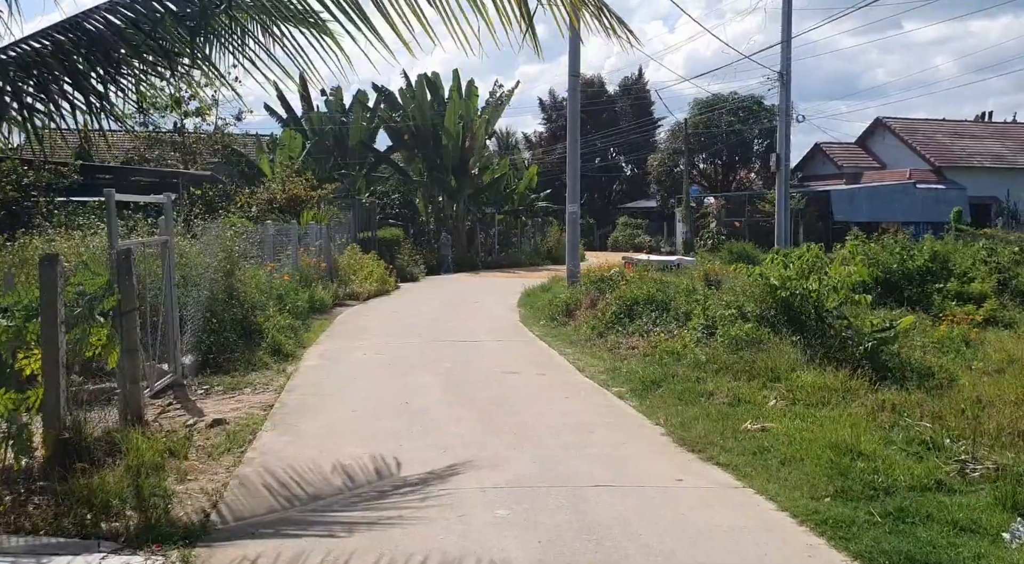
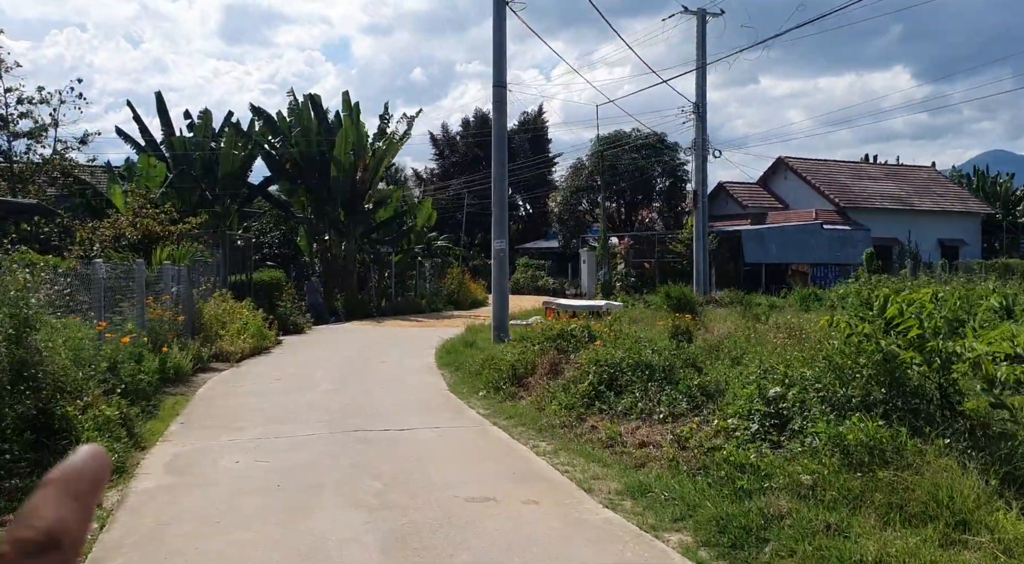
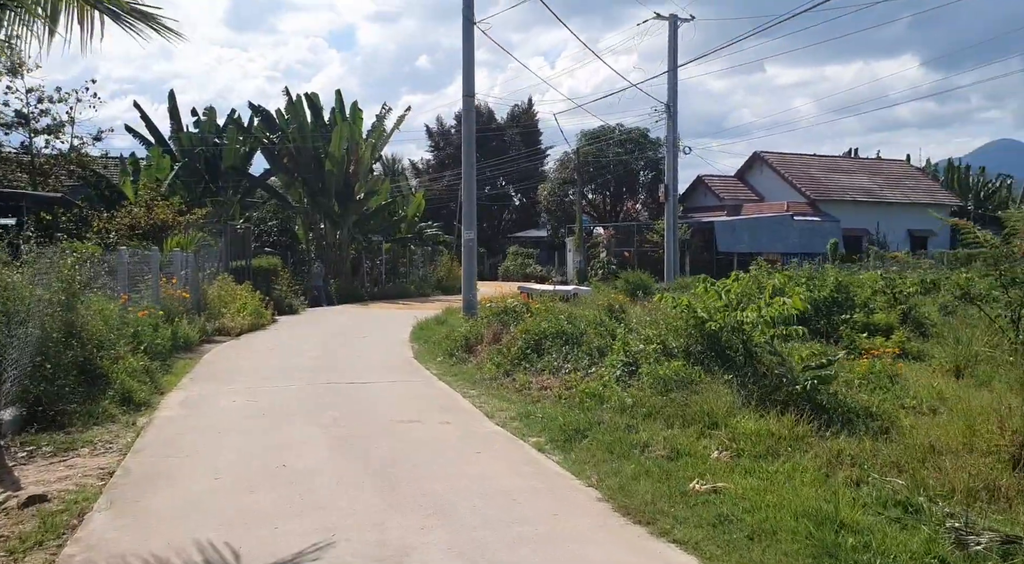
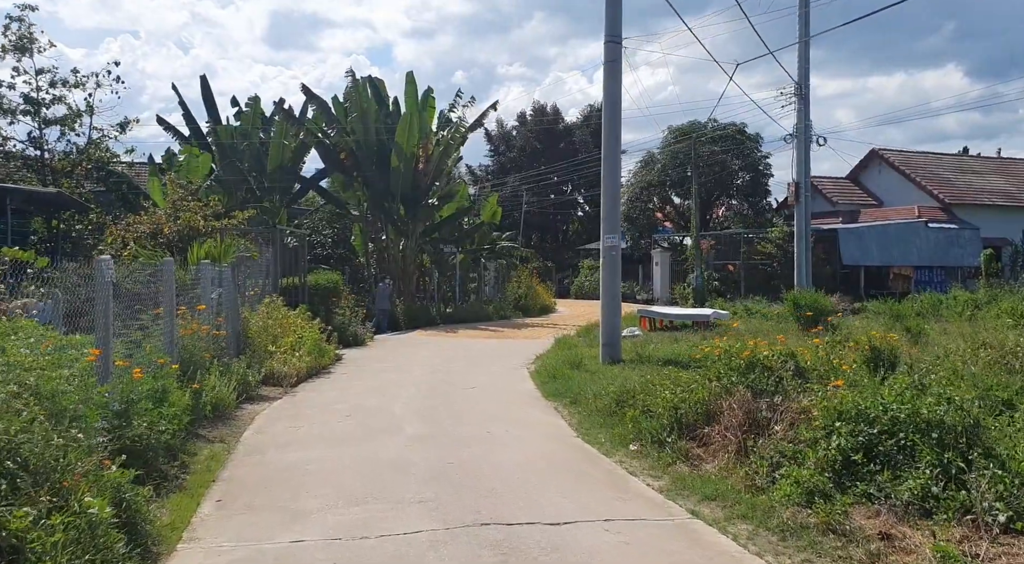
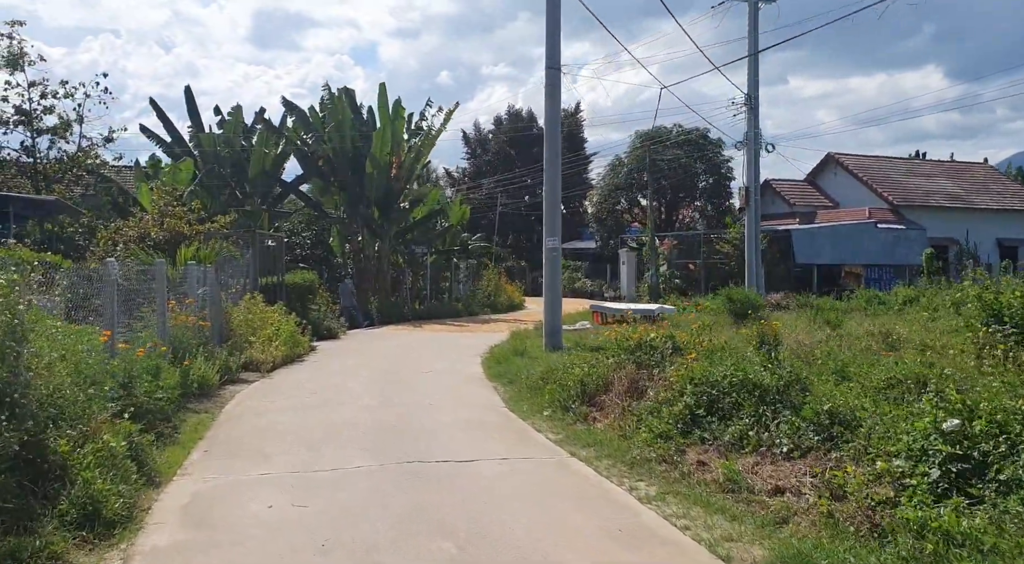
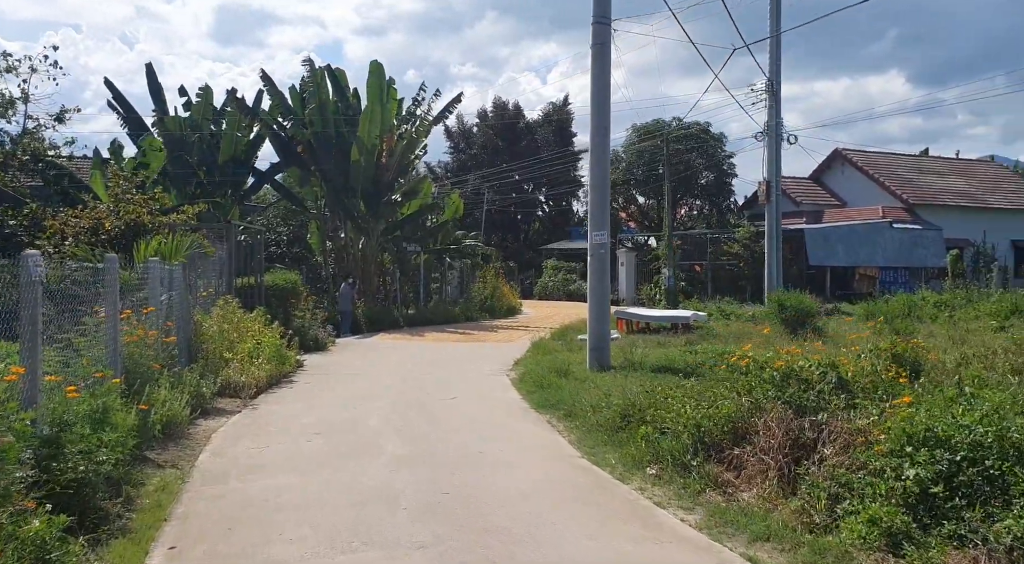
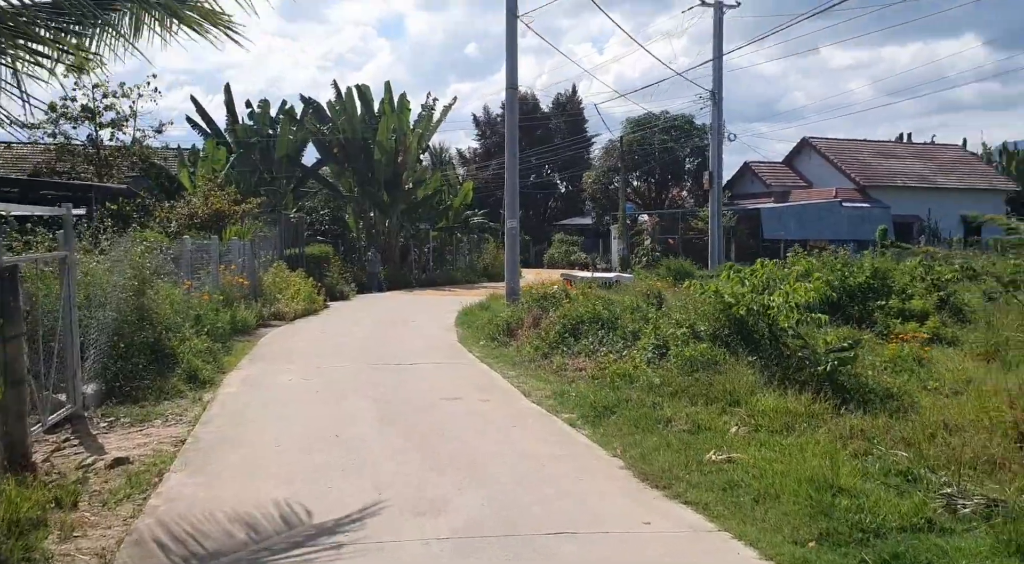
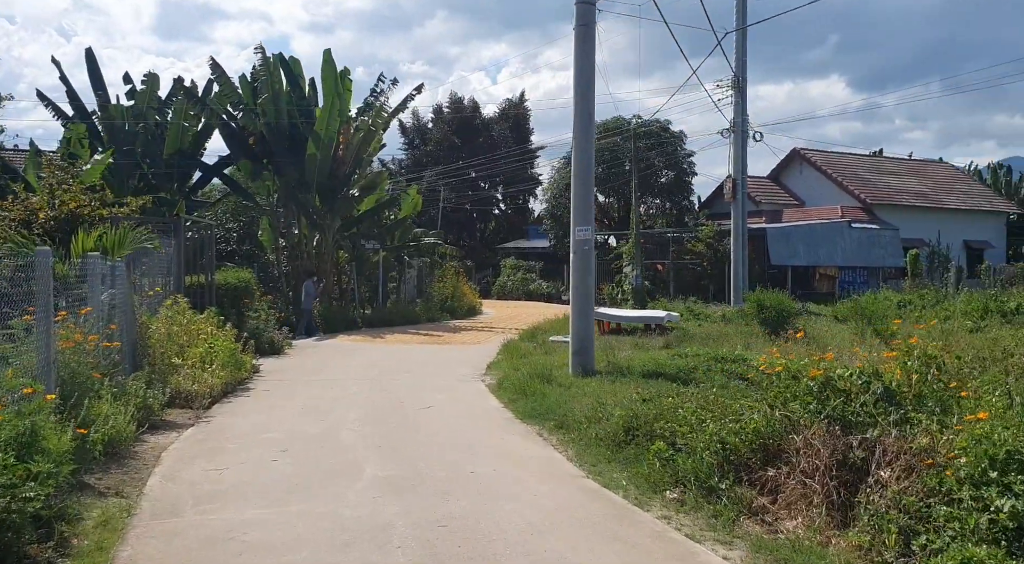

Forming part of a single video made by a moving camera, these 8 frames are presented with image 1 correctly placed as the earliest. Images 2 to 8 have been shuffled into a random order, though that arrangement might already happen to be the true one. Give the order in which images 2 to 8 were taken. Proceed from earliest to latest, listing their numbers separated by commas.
7, 3, 2, 5, 4, 6, 8
